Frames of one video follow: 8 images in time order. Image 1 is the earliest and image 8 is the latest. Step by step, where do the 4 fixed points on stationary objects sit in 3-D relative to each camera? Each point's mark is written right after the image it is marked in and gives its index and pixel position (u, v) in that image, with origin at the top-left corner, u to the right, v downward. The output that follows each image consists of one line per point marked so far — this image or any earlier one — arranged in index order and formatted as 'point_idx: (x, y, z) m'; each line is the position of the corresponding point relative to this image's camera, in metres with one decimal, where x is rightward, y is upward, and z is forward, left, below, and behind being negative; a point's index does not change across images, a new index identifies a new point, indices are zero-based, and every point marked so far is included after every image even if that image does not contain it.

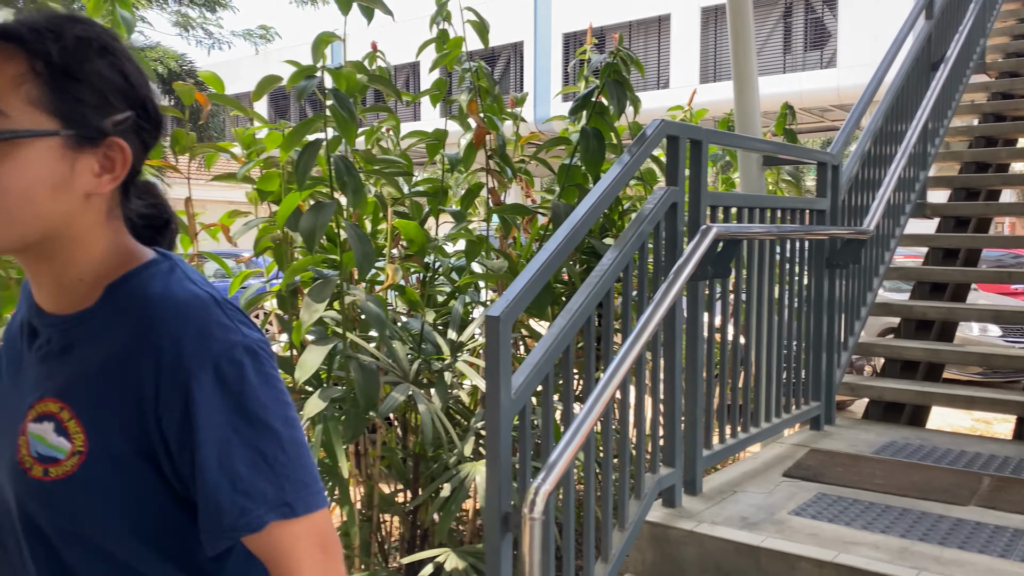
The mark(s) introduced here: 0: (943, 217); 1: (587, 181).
0: (+2.8, +0.5, +5.4) m
1: (+0.3, +0.4, +3.1) m
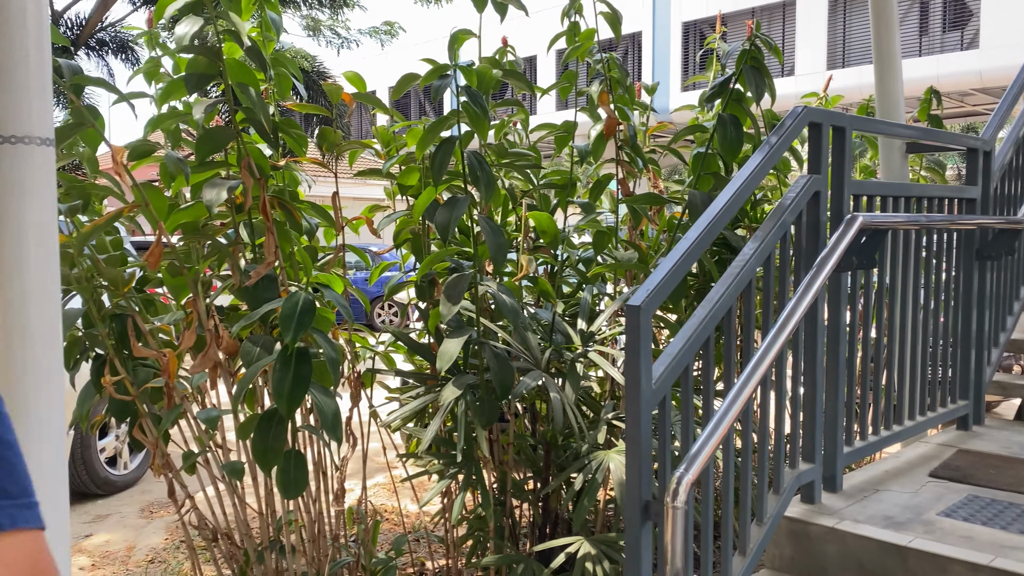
0: (+3.5, +0.5, +5.0) m
1: (+0.8, +0.4, +3.1) m
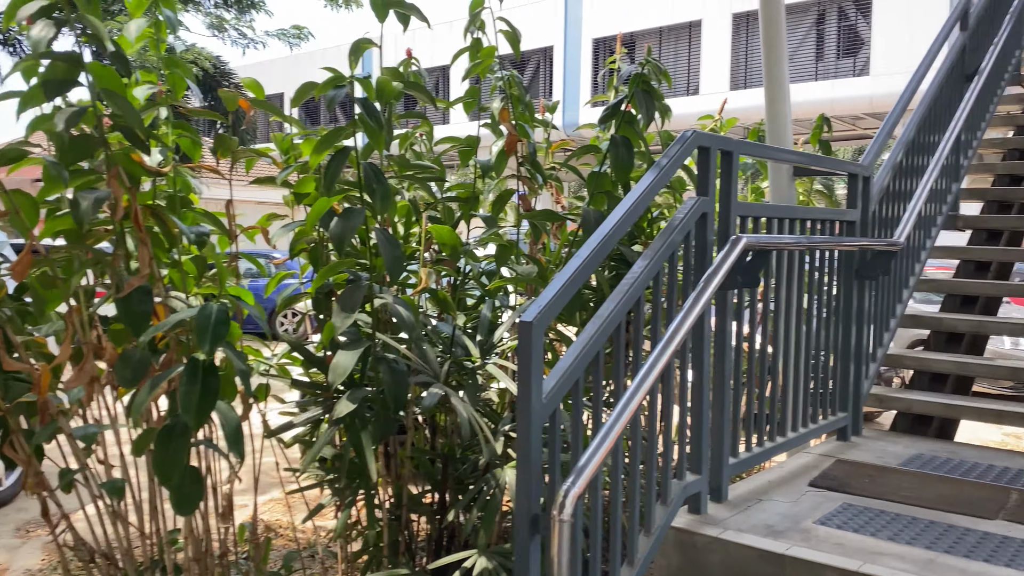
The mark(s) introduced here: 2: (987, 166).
0: (+2.9, +0.4, +5.4) m
1: (+0.4, +0.4, +3.1) m
2: (+3.2, +0.8, +5.7) m
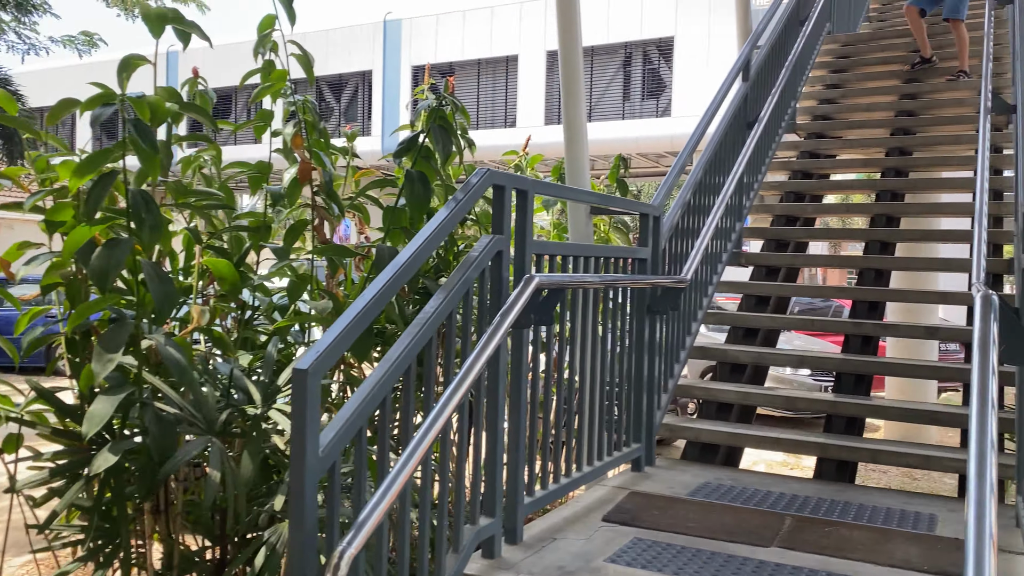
0: (+1.7, +0.2, +5.8) m
1: (-0.4, +0.2, +3.1) m
2: (+1.9, +0.6, +6.2) m
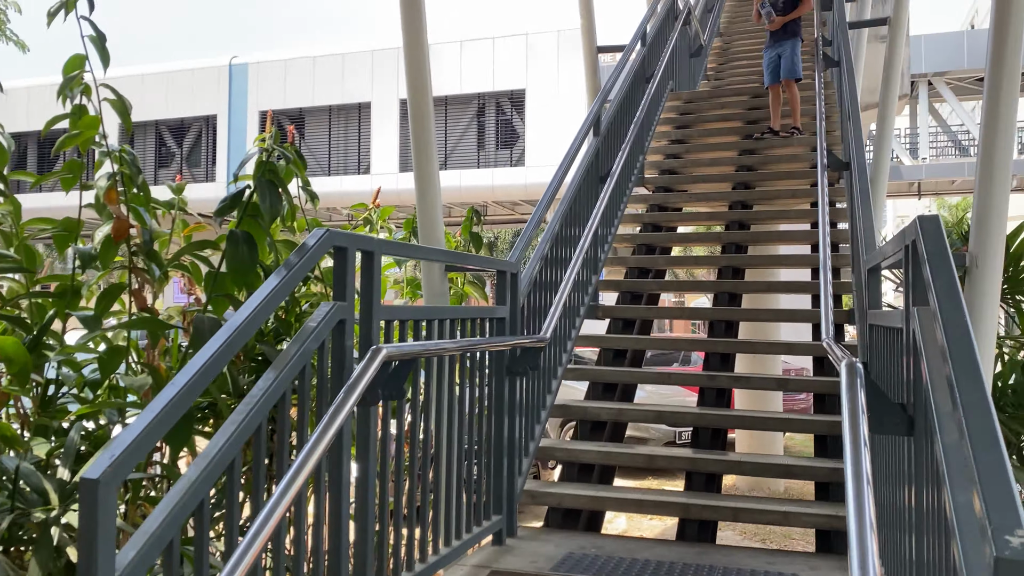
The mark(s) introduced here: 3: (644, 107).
0: (+0.7, -0.2, +5.7) m
1: (-0.9, 0.0, +2.7) m
2: (+0.8, +0.2, +6.2) m
3: (+1.0, +1.4, +6.5) m
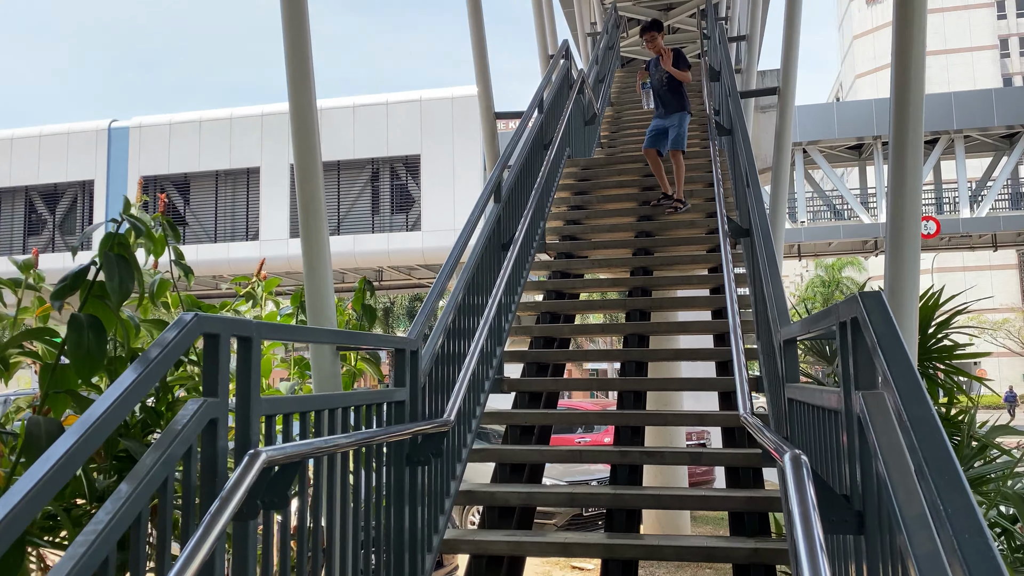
0: (0.0, -0.7, +5.5) m
1: (-1.1, -0.3, +2.3) m
2: (+0.1, -0.3, +6.0) m
3: (+0.2, +0.9, +6.4) m
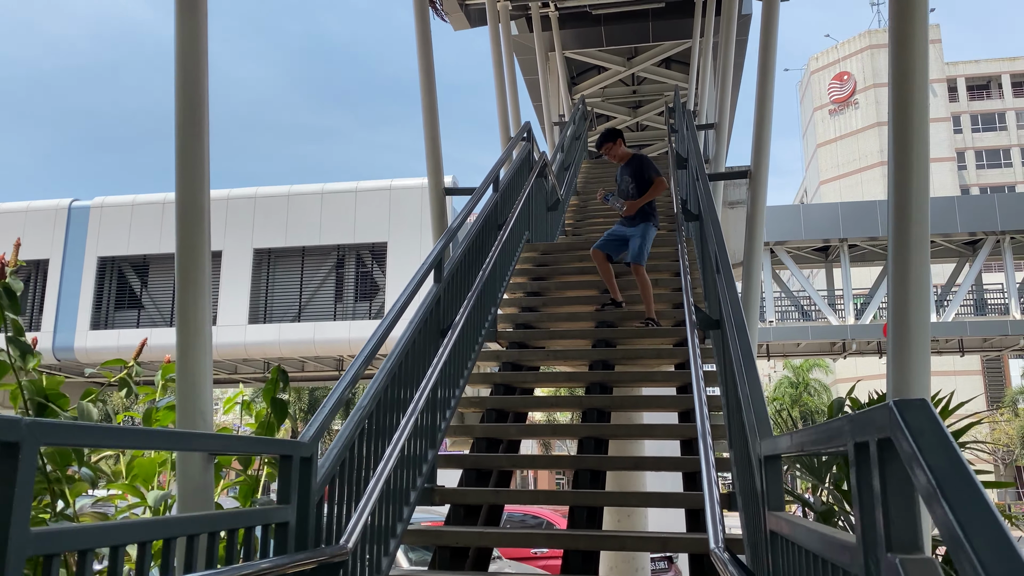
0: (-0.3, -1.2, +4.7) m
1: (-1.4, -0.4, +1.6) m
2: (-0.3, -0.9, +5.3) m
3: (-0.1, +0.2, +5.8) m
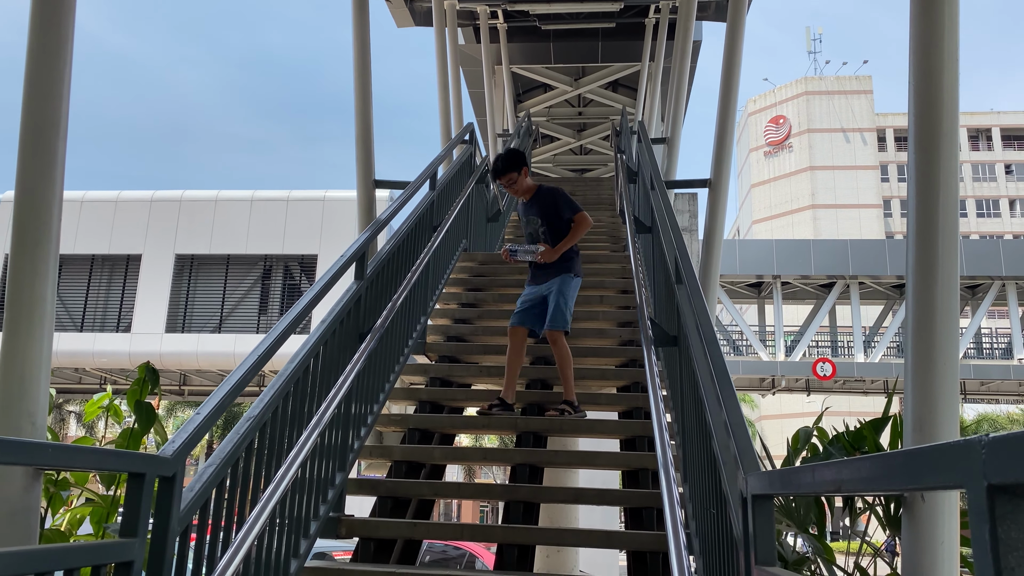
0: (-0.7, -1.2, +4.1) m
1: (-1.5, -0.3, +0.9) m
2: (-0.7, -0.9, +4.6) m
3: (-0.5, +0.2, +5.2) m
